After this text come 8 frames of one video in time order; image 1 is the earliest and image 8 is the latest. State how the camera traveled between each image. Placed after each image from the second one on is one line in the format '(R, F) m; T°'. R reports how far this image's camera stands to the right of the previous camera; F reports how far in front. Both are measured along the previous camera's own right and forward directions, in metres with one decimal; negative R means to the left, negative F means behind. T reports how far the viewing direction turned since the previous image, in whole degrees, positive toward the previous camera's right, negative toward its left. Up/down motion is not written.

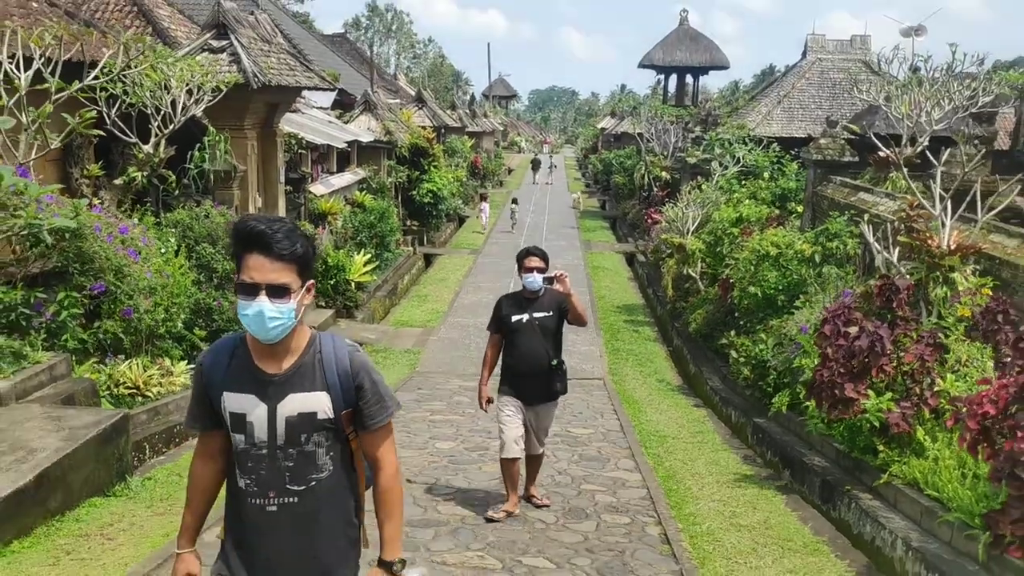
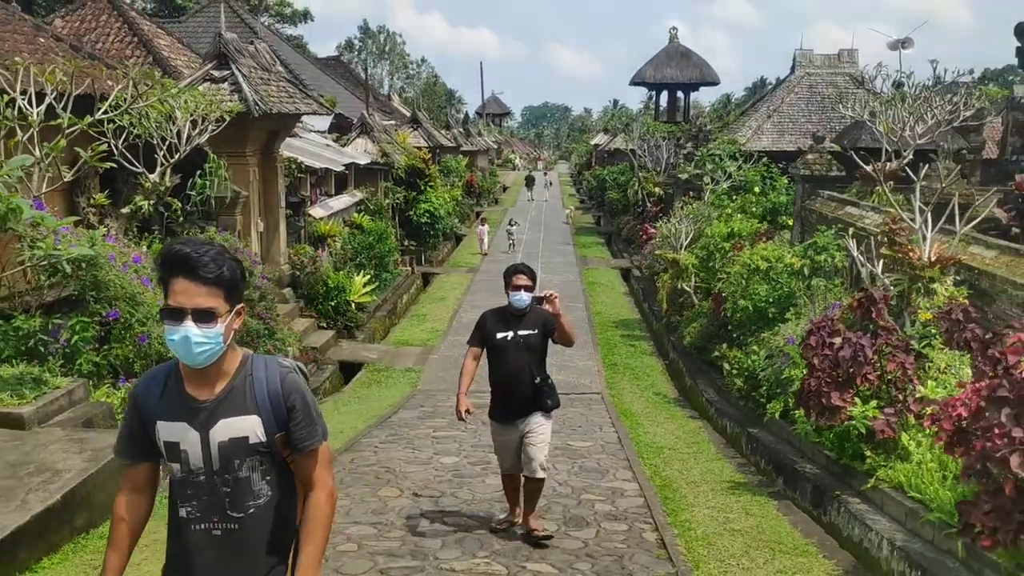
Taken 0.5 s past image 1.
(0.0, -0.3) m; 0°
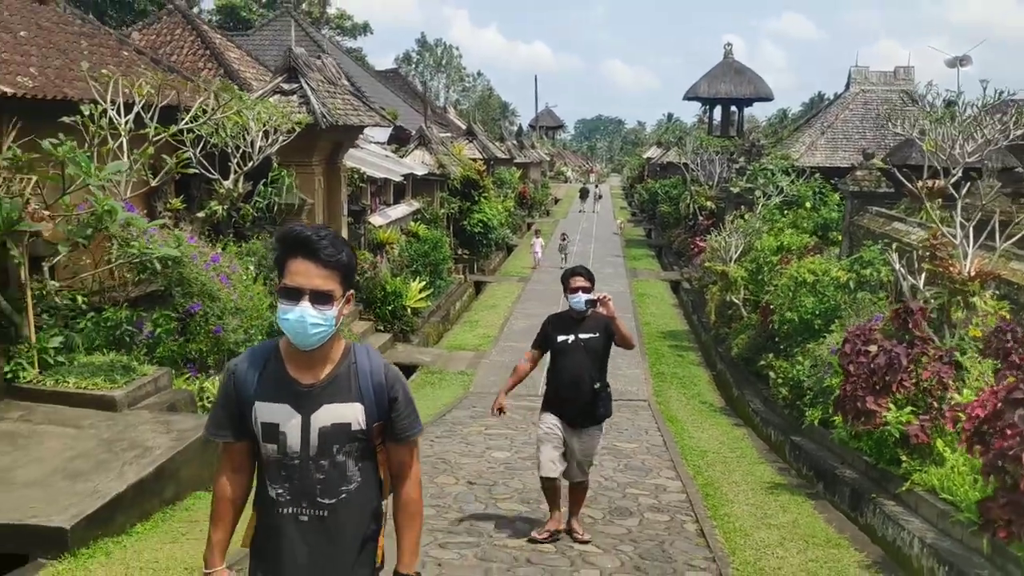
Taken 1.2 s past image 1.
(0.0, -0.4) m; -3°
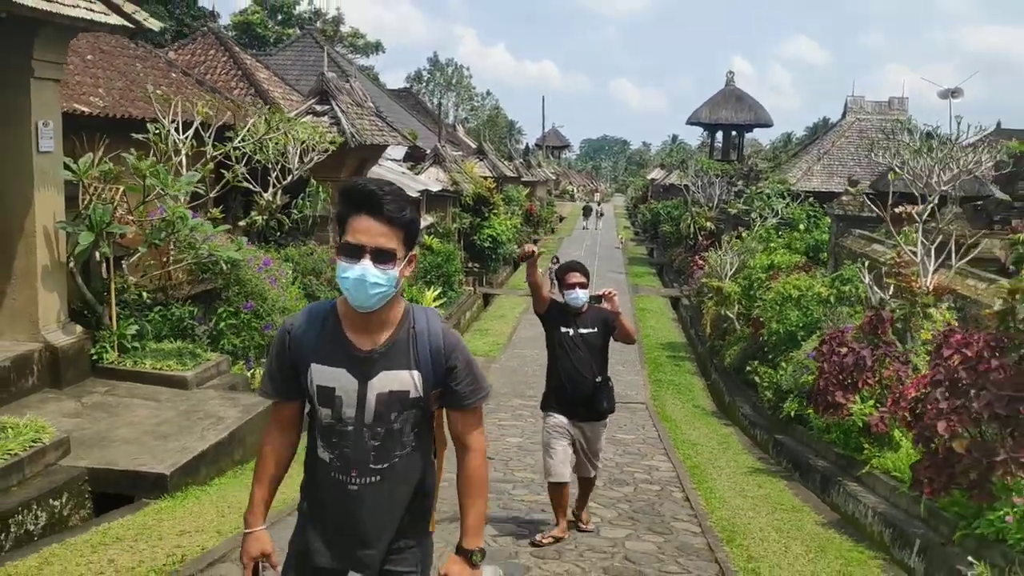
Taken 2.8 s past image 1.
(-0.1, -1.1) m; 0°
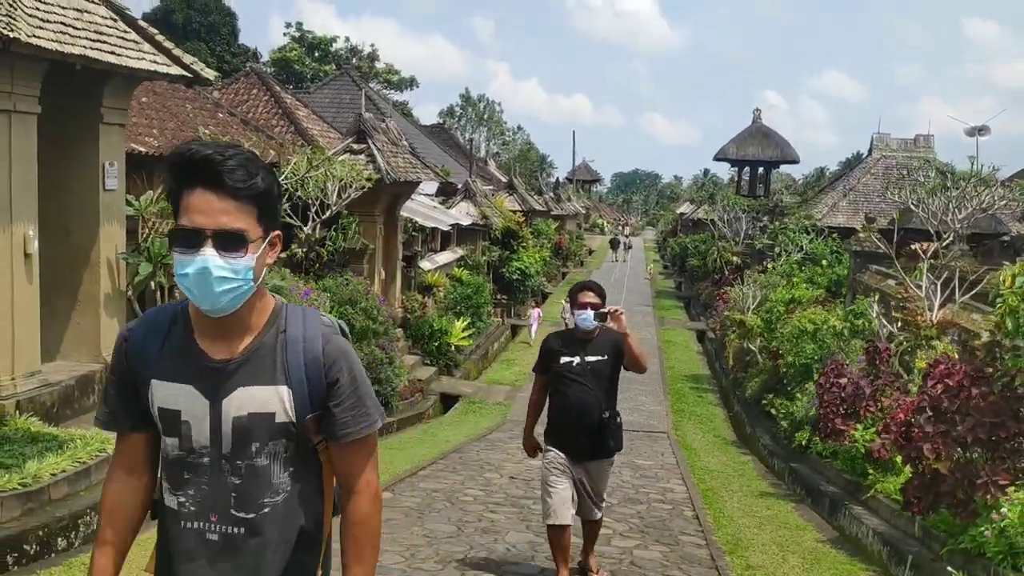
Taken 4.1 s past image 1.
(+0.1, -0.6) m; -2°
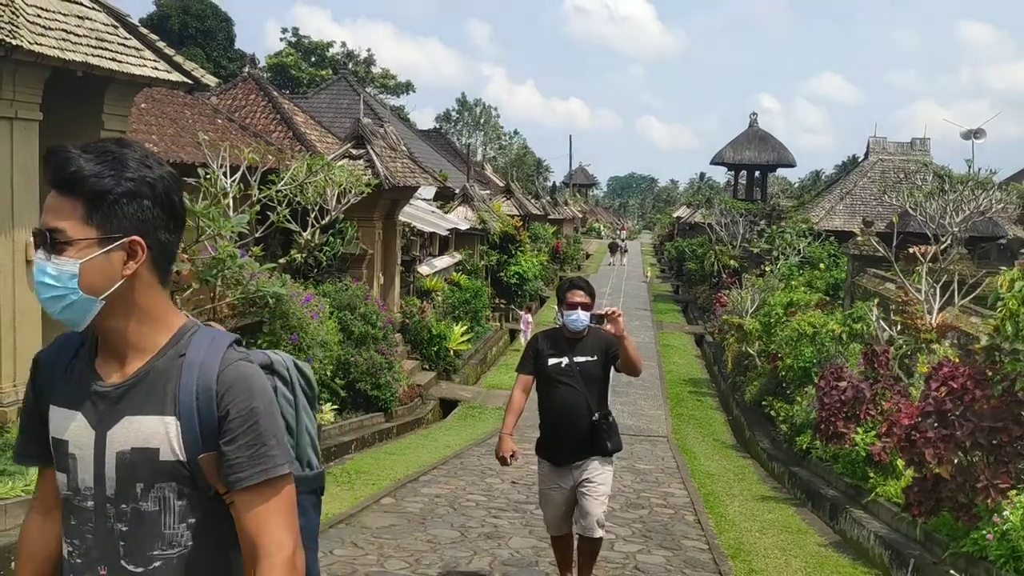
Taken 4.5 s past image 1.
(0.0, 0.0) m; 0°
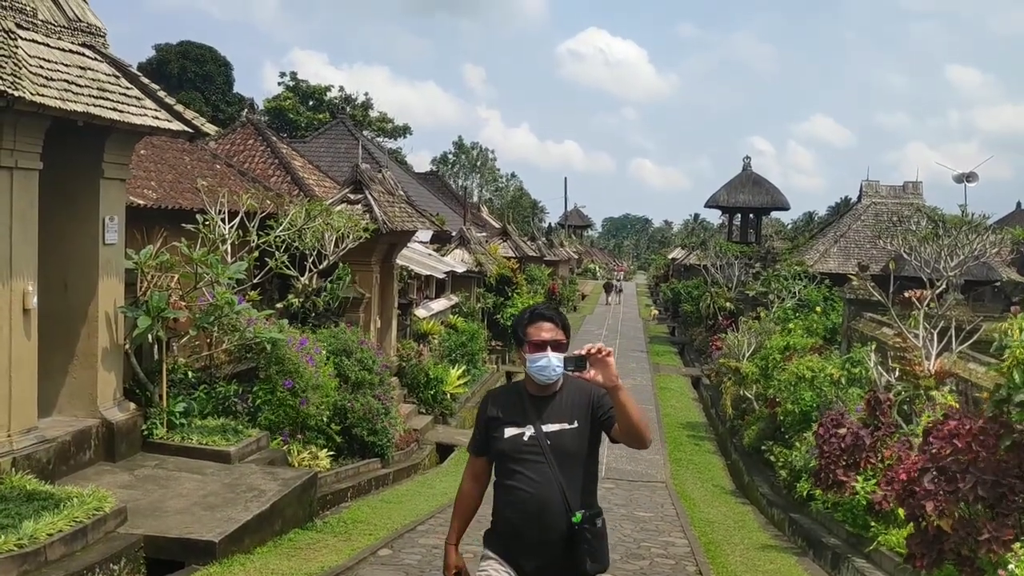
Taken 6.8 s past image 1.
(0.0, 0.0) m; 0°
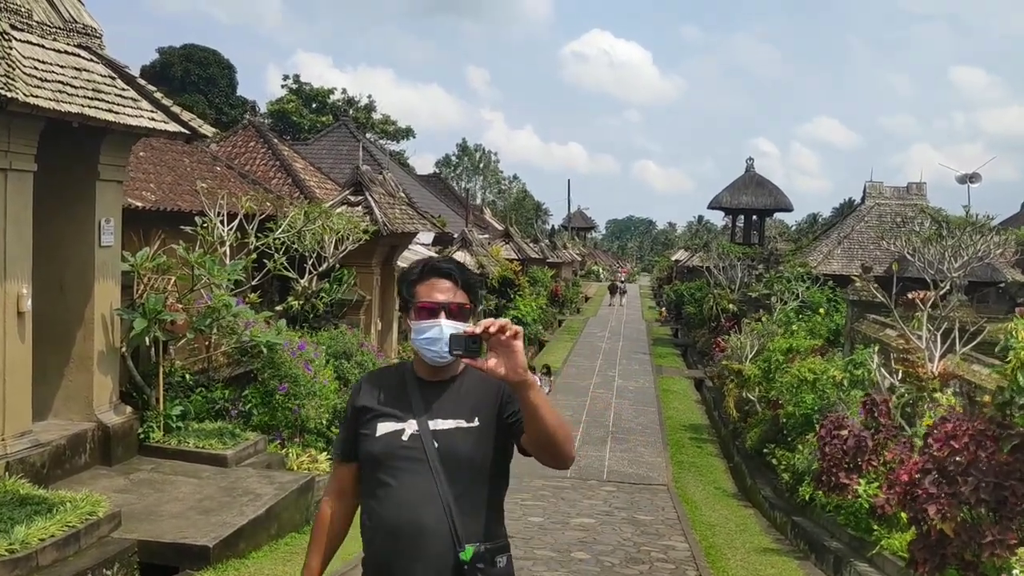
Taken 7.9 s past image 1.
(0.0, +0.1) m; 0°
